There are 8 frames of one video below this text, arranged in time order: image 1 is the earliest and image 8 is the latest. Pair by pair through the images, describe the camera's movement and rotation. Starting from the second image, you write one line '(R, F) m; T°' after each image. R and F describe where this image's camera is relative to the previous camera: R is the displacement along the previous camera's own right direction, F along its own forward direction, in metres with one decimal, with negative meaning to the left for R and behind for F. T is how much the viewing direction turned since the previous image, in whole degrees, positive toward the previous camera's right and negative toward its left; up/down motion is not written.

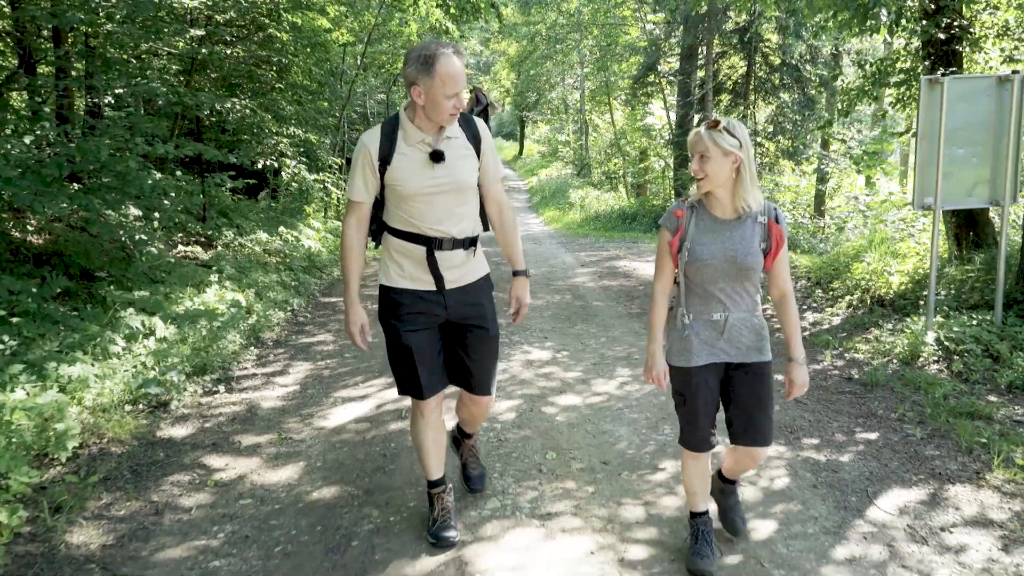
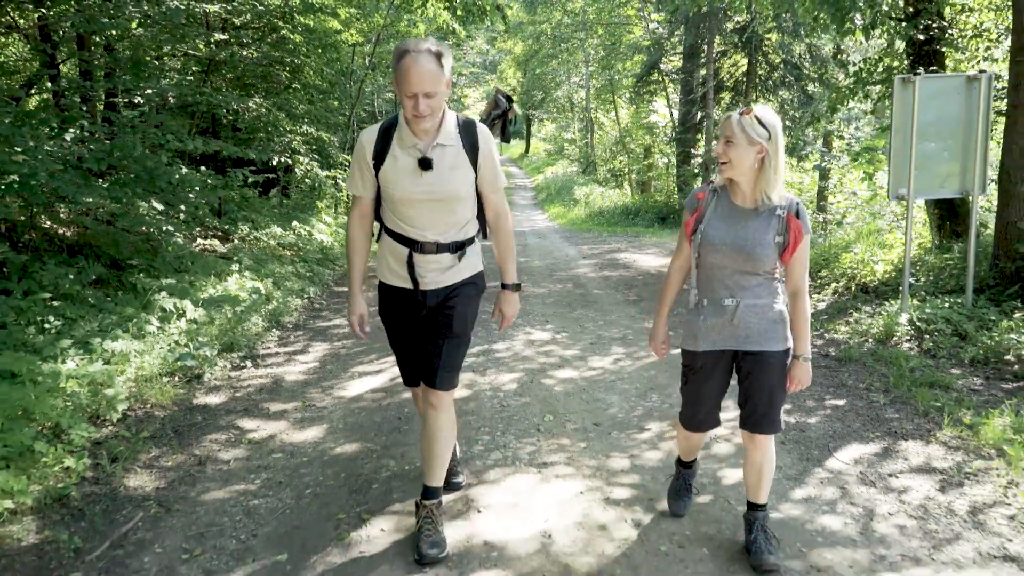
(0.0, -0.5) m; 0°
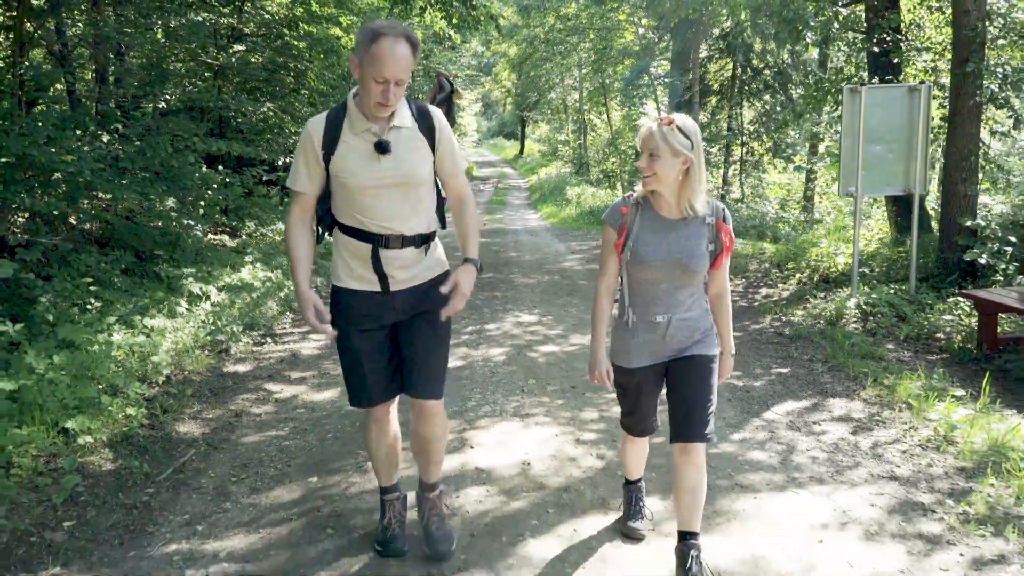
(0.0, -0.8) m; 0°
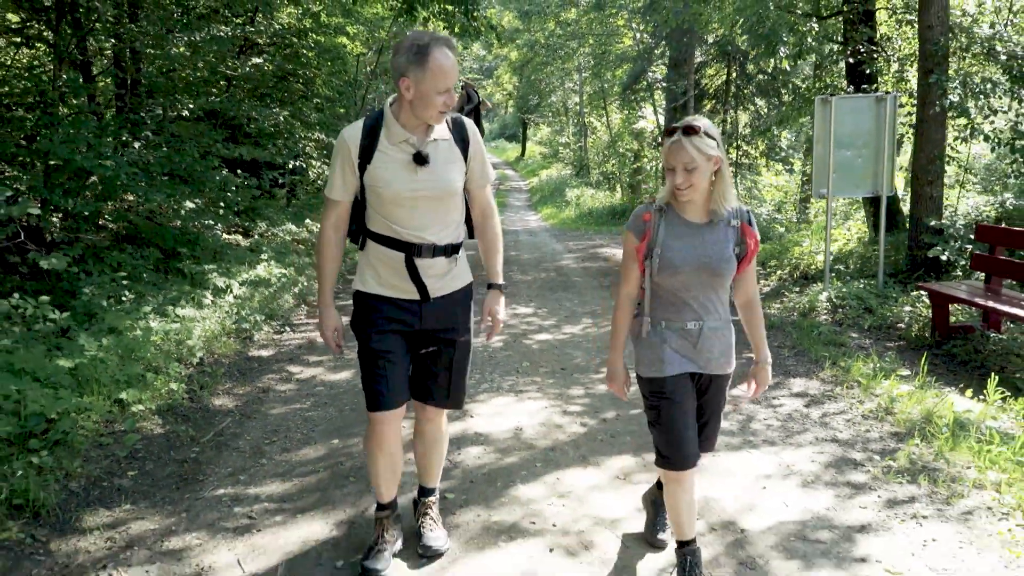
(0.0, -0.6) m; 0°
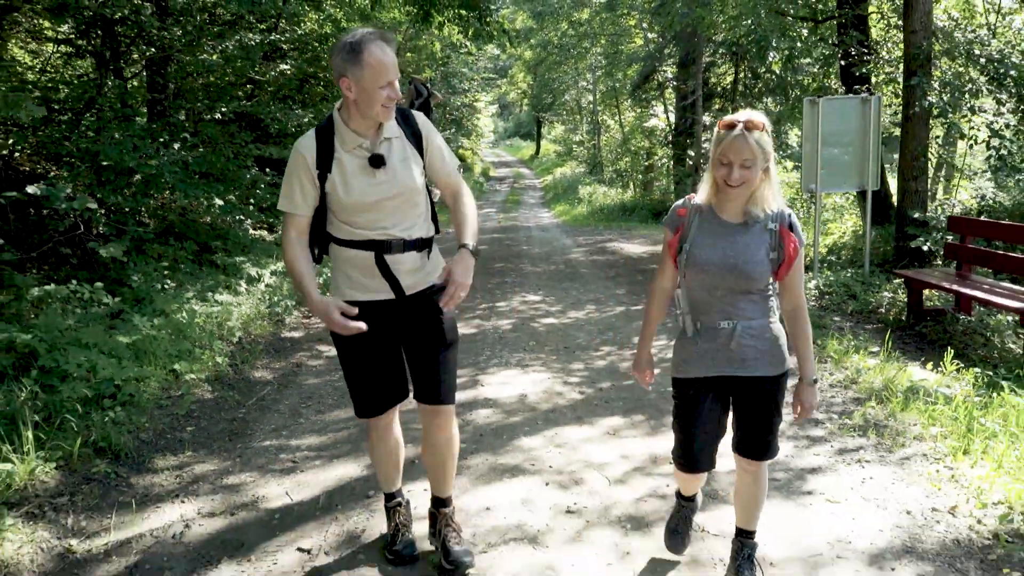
(+0.1, -0.6) m; -1°
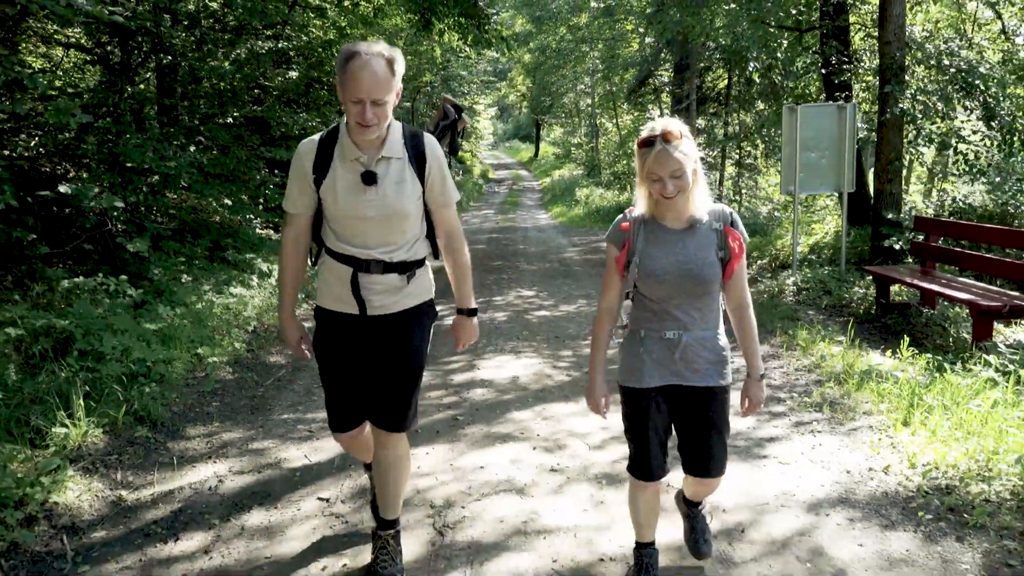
(0.0, -0.5) m; 0°
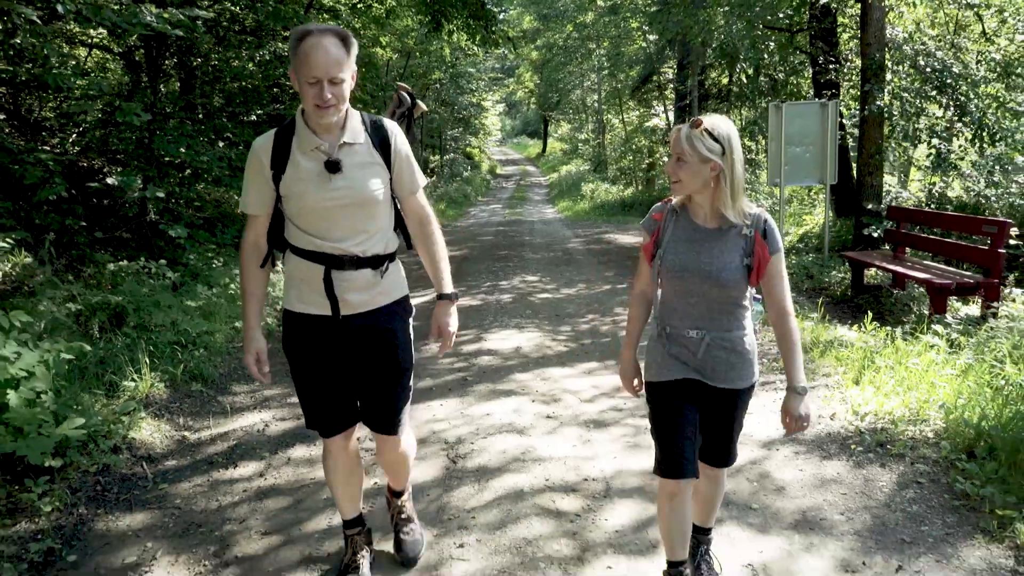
(0.0, -0.7) m; -1°
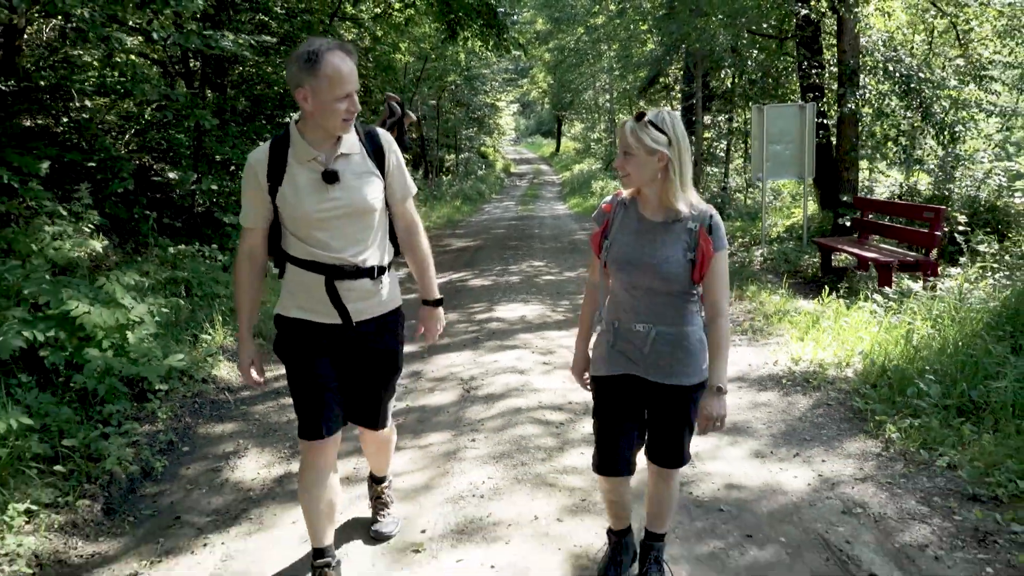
(+0.1, -1.1) m; -1°
